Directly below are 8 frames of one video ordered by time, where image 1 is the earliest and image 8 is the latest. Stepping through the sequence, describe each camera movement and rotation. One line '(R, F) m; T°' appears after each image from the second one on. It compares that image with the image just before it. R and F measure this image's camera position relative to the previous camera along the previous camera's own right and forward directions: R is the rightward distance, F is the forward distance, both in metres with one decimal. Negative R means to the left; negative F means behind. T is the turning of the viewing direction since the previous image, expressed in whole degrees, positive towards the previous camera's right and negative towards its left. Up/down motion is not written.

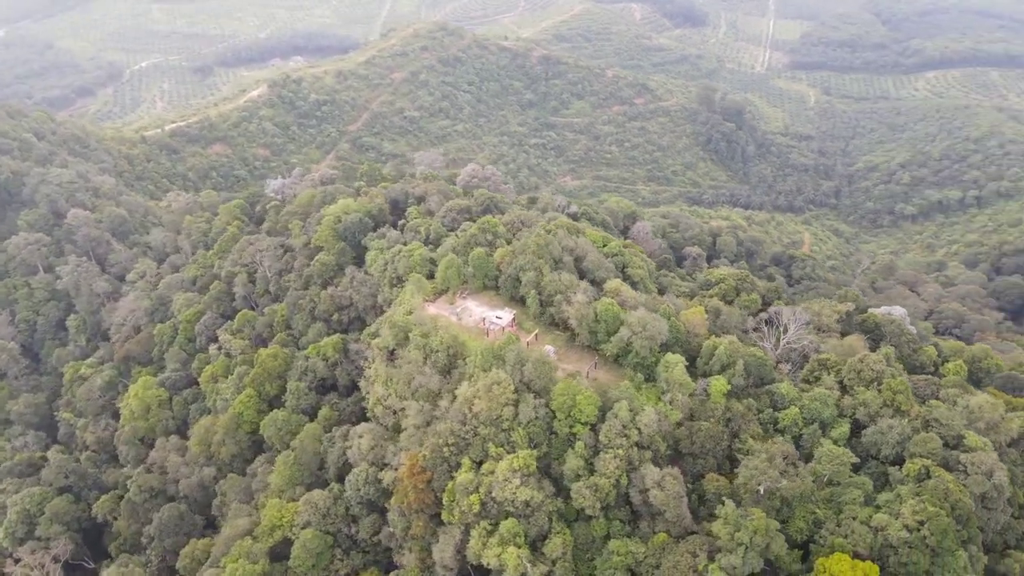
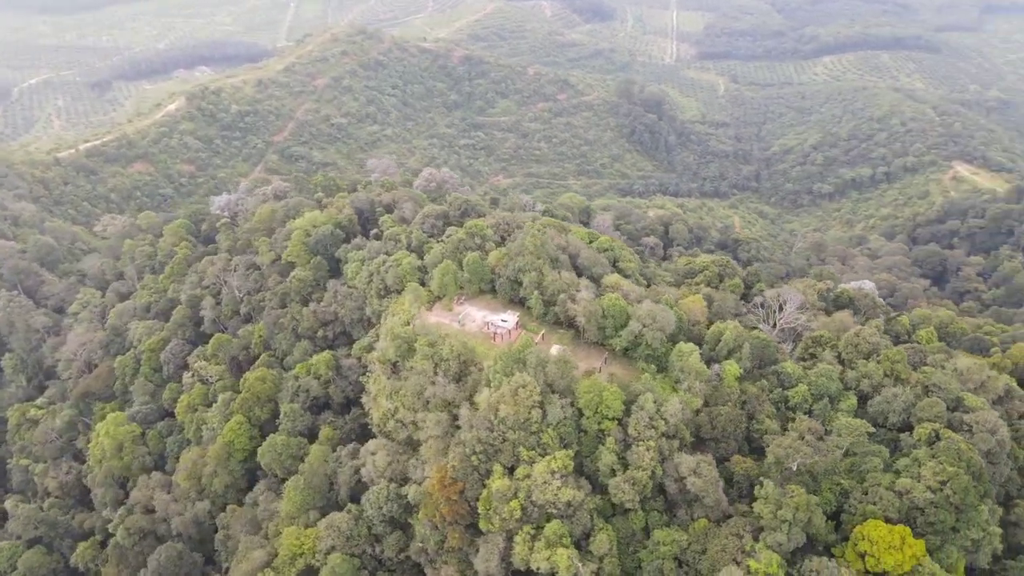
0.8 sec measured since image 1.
(-4.1, +0.3) m; +6°
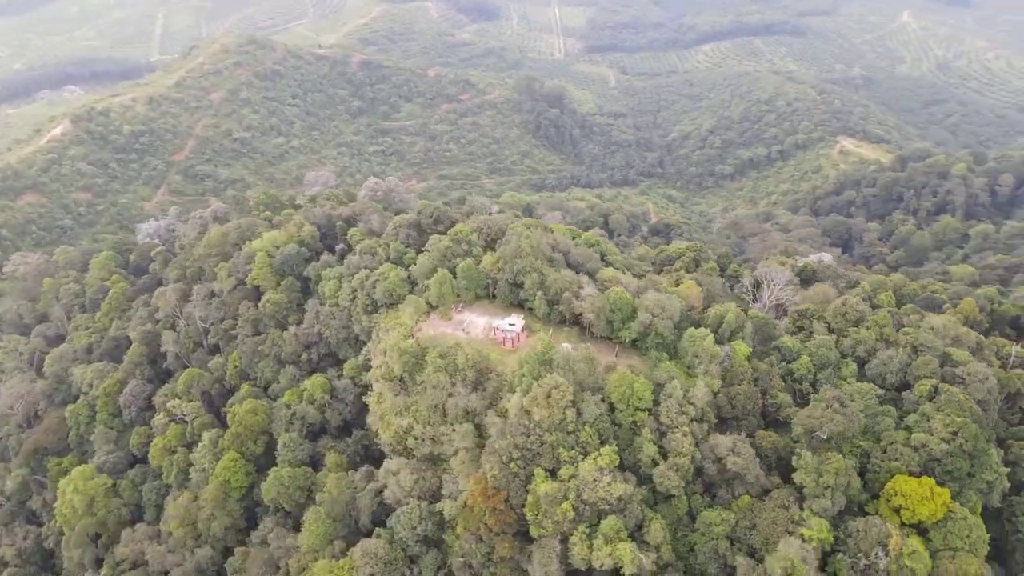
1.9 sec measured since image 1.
(-5.2, +0.5) m; +8°
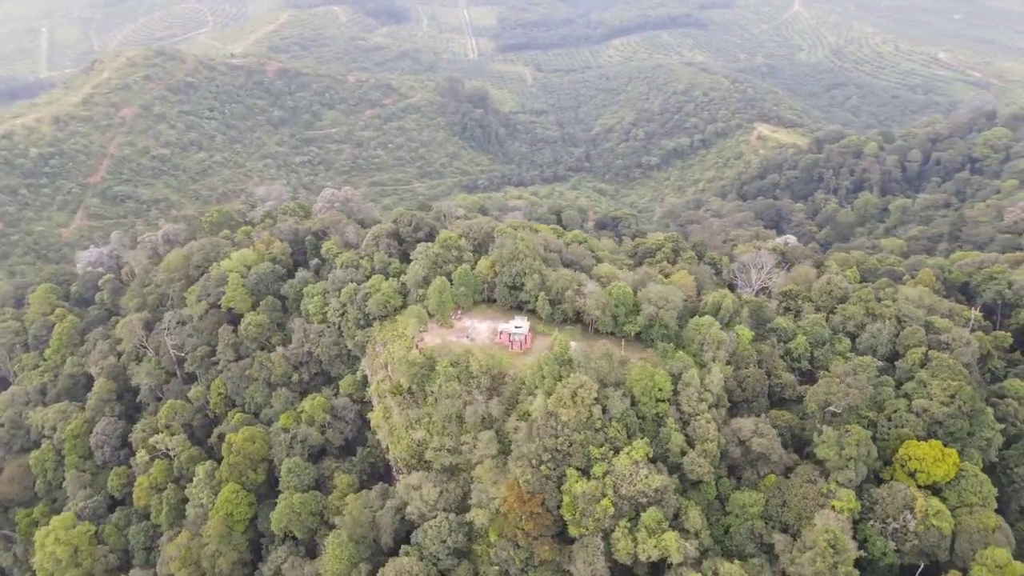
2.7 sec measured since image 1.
(-4.0, +0.4) m; +6°
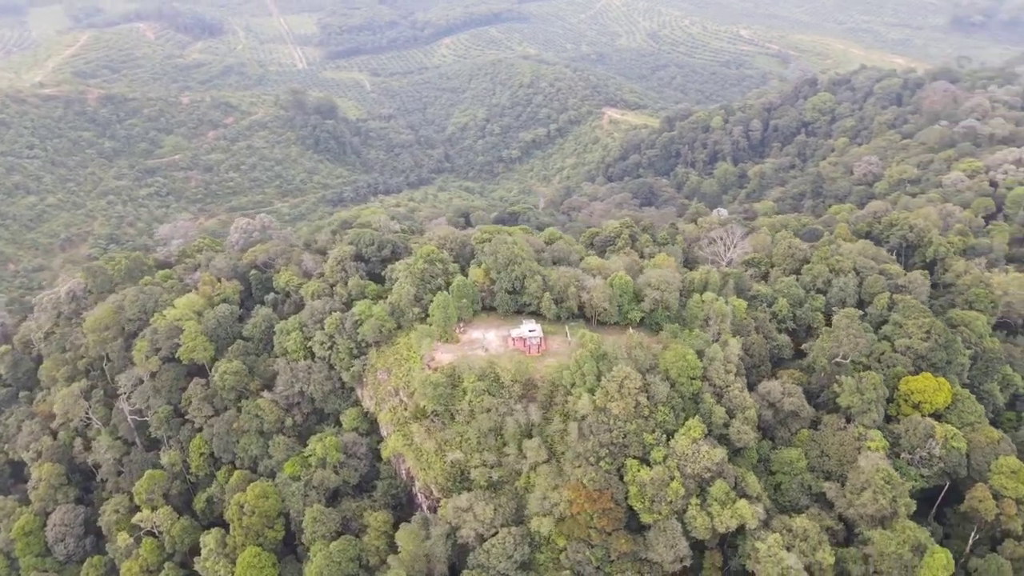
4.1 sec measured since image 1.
(-7.8, +1.1) m; +12°
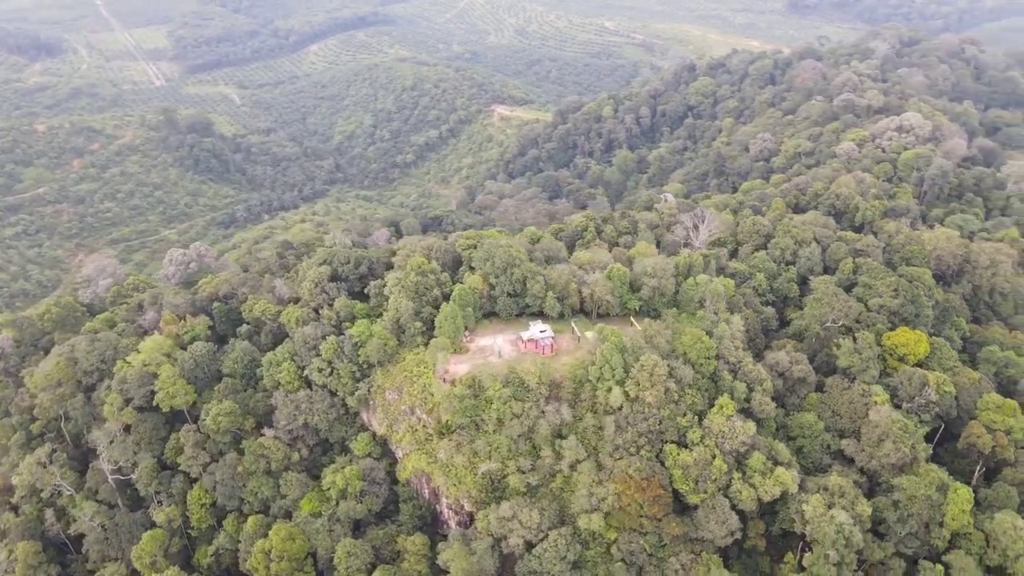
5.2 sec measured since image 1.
(-6.0, +0.7) m; +9°
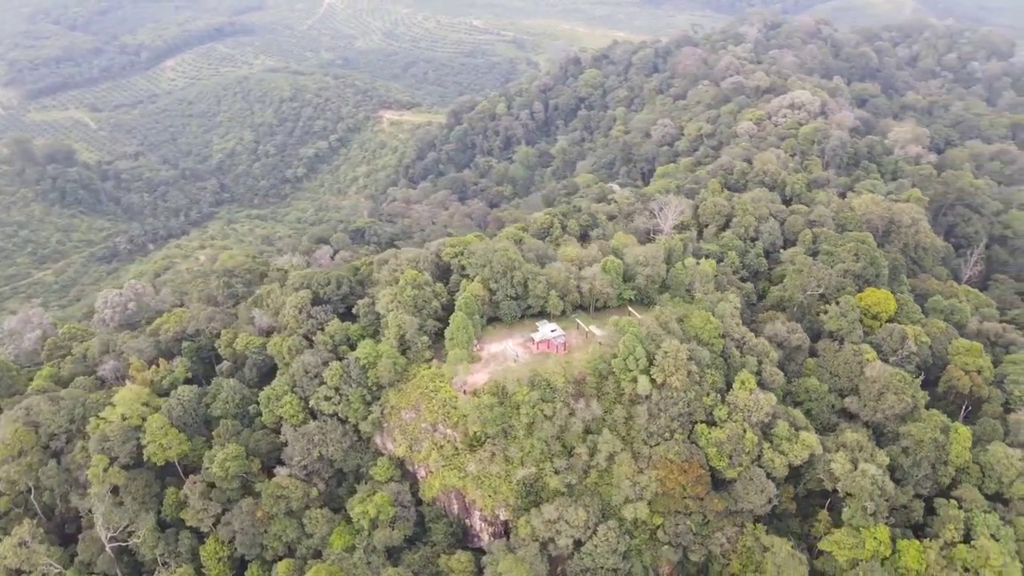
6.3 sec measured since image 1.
(-6.0, +0.7) m; +9°
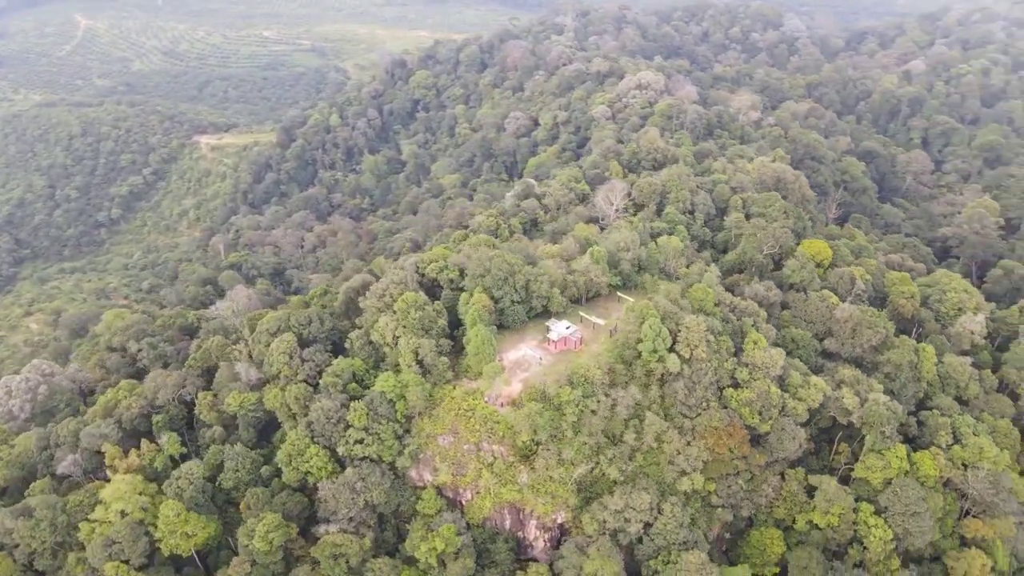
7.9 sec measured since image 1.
(-9.2, +1.5) m; +14°
